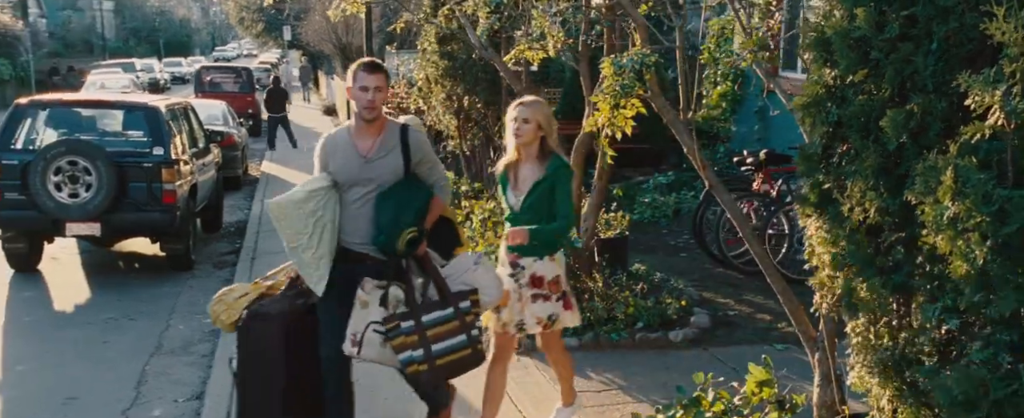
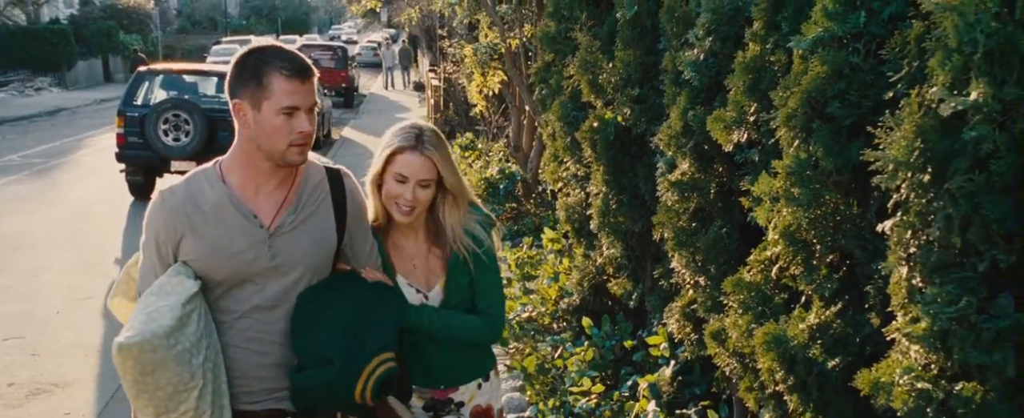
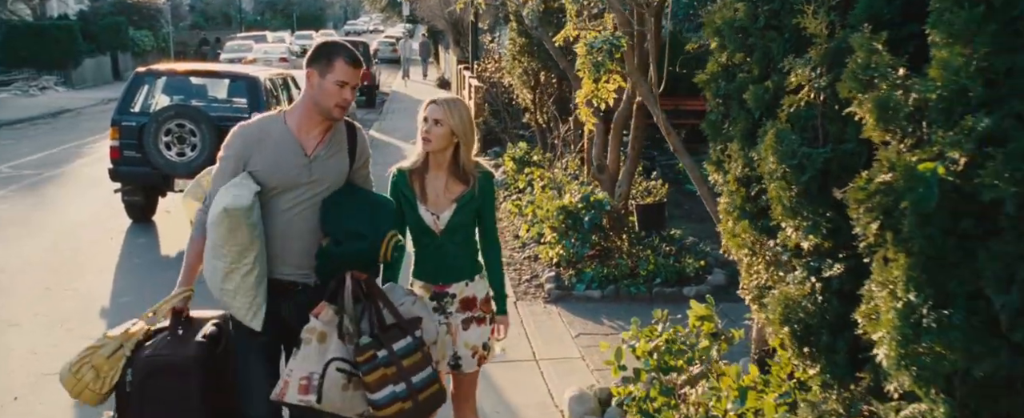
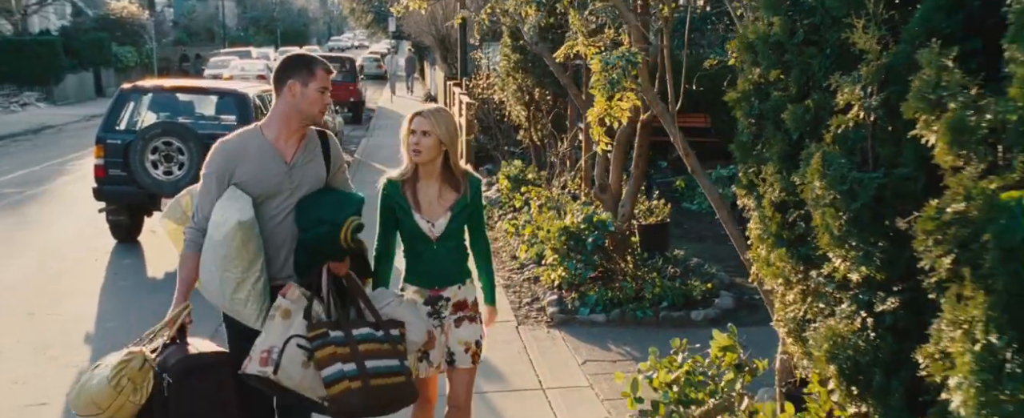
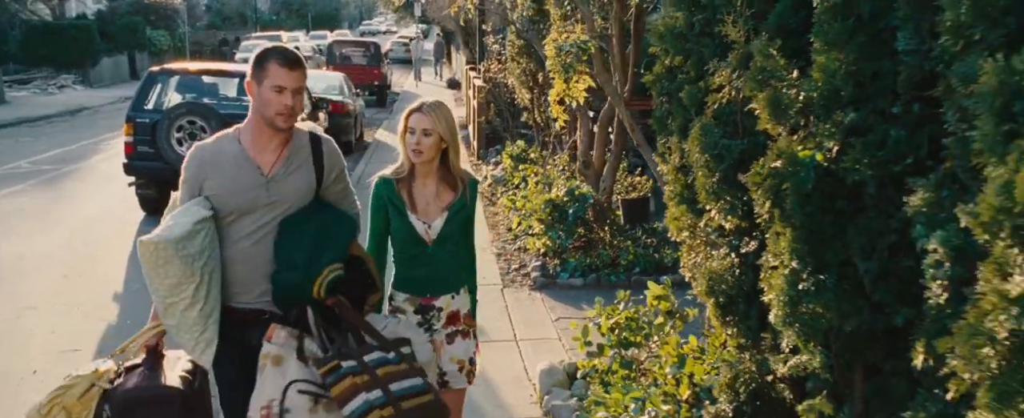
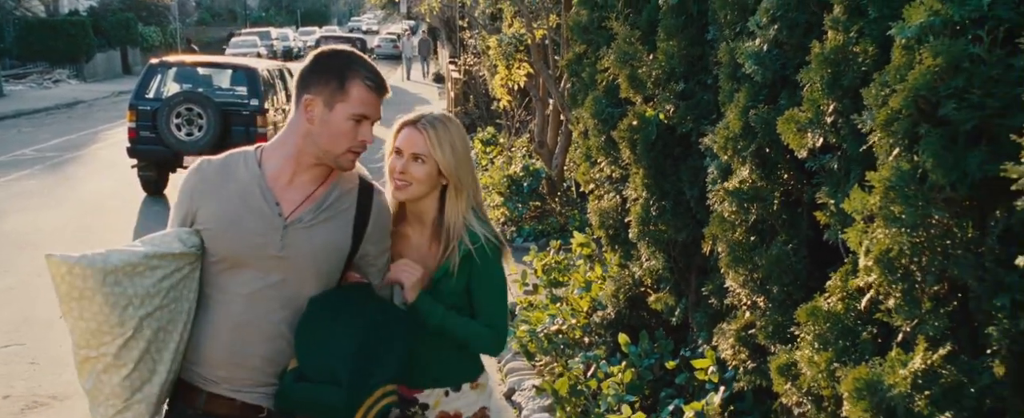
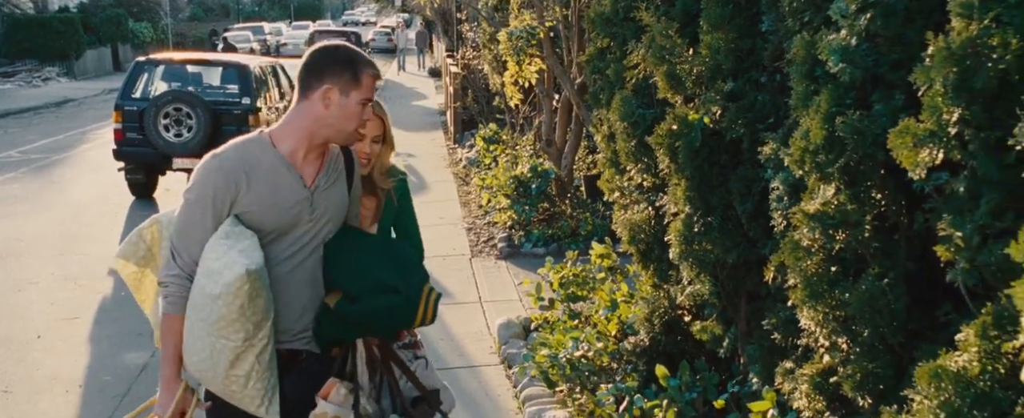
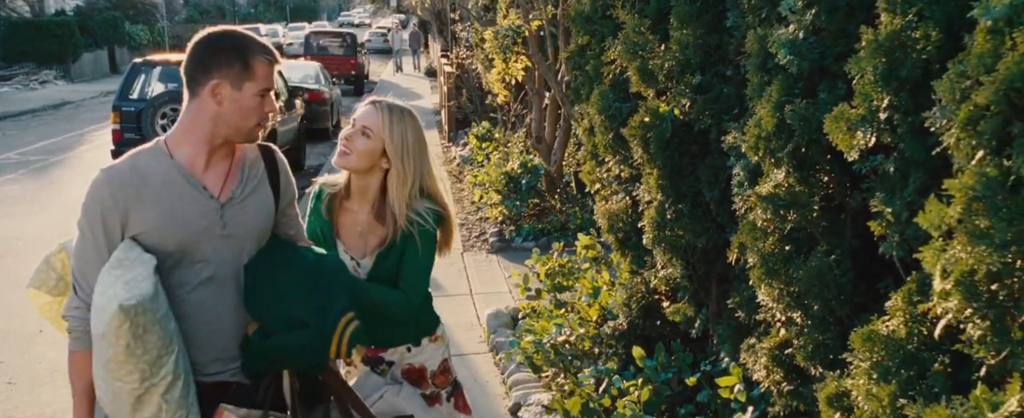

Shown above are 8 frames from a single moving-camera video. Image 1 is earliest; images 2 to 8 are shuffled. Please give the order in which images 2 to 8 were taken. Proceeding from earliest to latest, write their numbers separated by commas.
4, 3, 5, 7, 8, 6, 2
